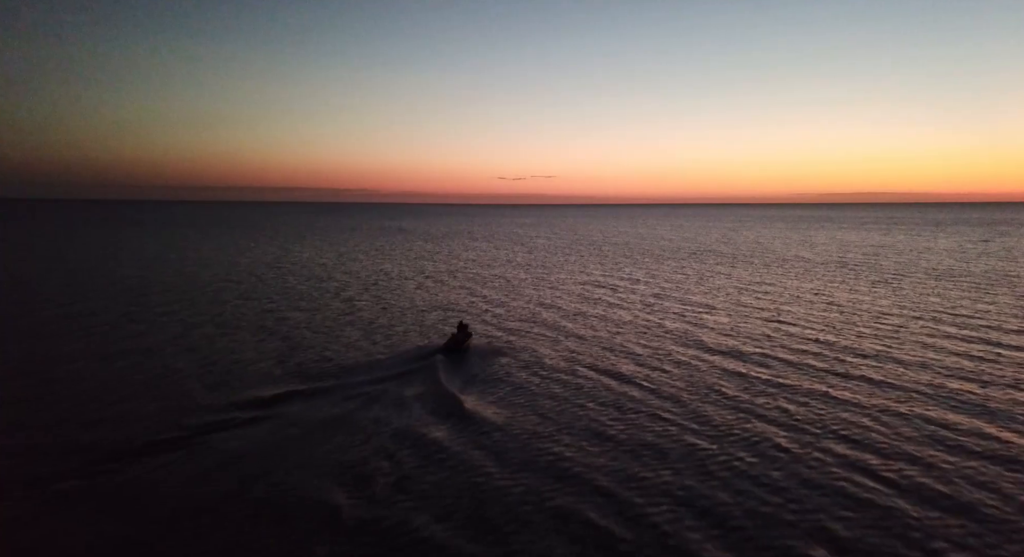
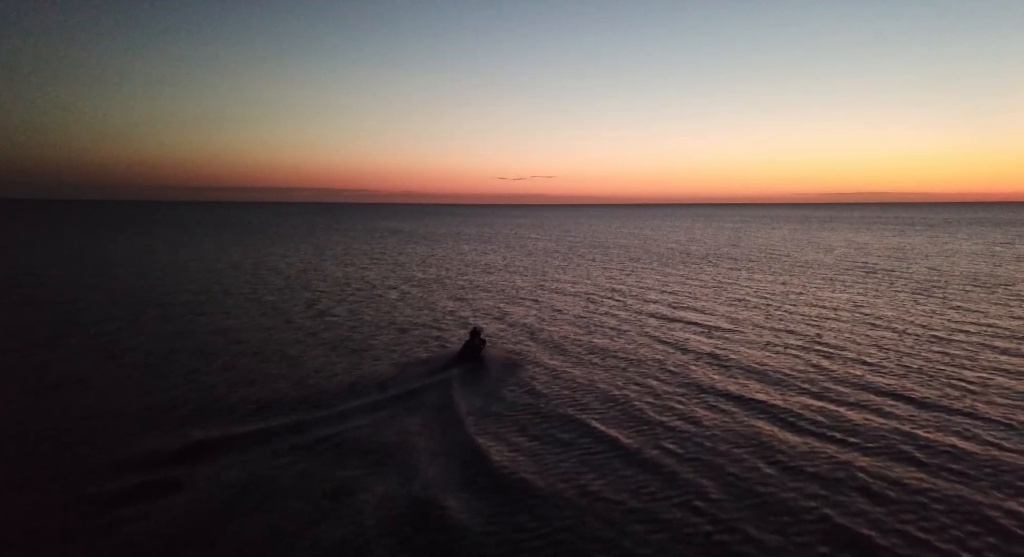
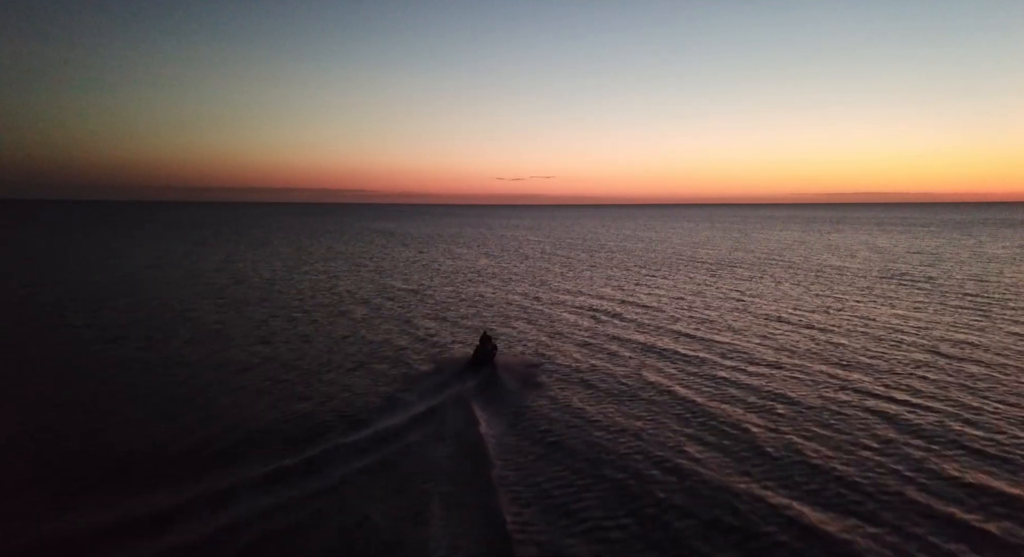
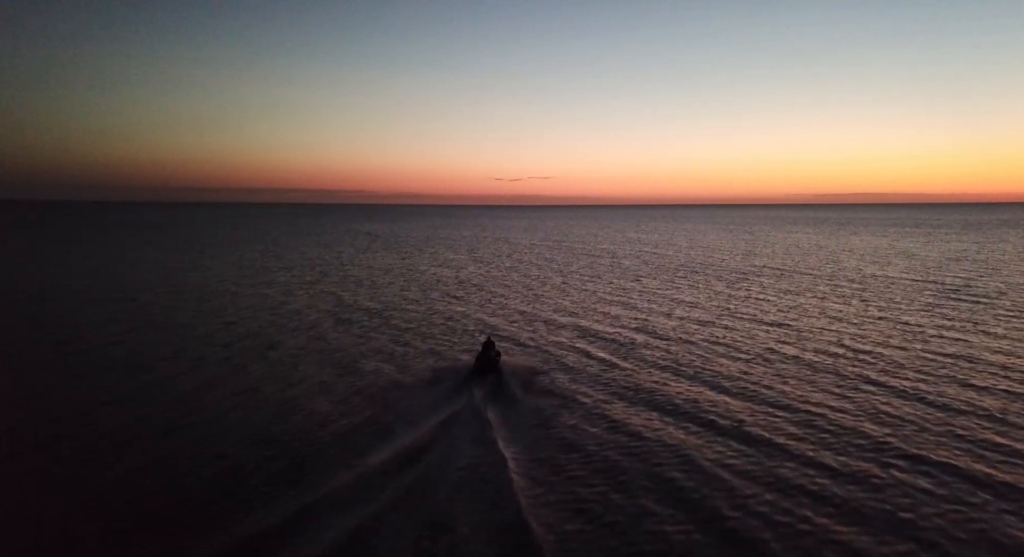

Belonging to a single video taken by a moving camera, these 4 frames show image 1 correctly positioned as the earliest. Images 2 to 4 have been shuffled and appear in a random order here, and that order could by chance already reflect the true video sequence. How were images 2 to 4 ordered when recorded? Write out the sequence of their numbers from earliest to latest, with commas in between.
2, 3, 4
